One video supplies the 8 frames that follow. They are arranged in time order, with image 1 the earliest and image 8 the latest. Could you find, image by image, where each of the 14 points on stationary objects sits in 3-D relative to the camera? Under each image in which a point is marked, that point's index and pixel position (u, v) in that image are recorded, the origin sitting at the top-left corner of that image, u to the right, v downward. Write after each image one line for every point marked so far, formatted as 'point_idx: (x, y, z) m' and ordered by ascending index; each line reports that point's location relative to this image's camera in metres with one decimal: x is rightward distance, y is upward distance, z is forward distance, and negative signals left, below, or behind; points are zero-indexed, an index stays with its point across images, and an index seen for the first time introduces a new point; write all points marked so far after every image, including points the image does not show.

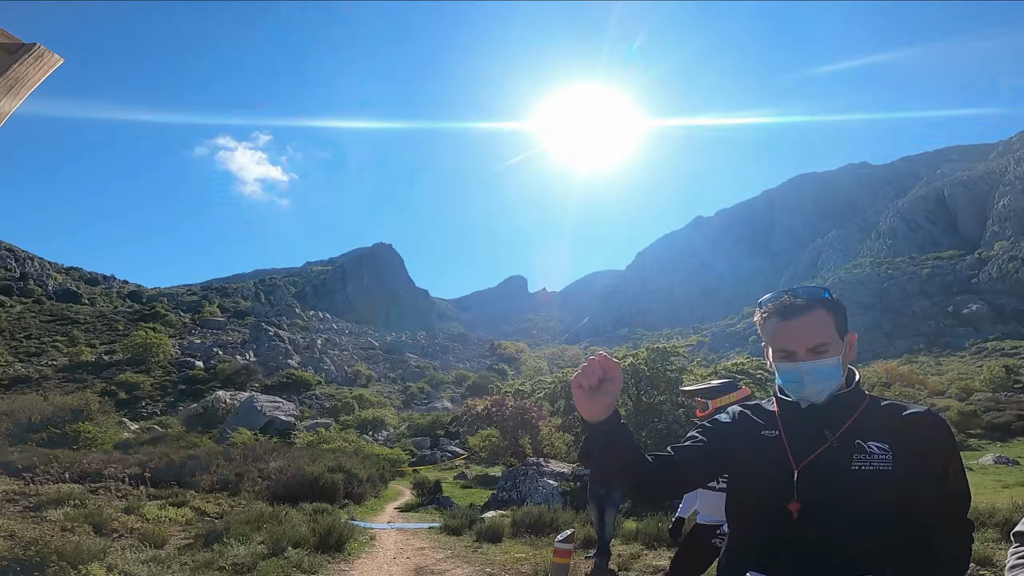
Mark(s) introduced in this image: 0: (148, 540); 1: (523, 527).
0: (-4.4, -3.1, +6.3) m
1: (+0.3, -4.0, +9.0) m
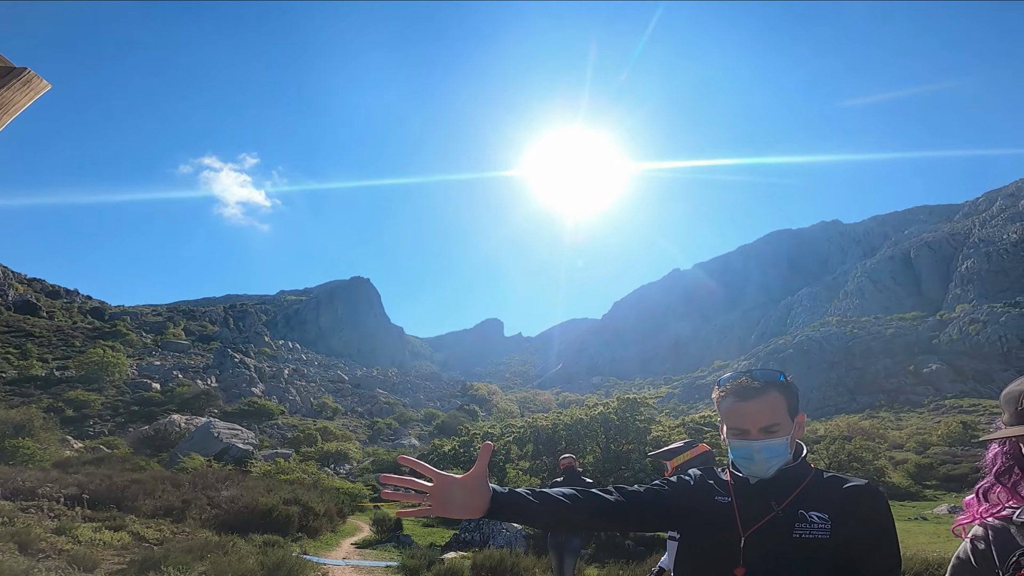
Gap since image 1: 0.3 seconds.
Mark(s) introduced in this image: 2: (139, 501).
0: (-4.8, -3.1, +5.8) m
1: (-0.3, -4.5, +8.6) m
2: (-8.0, -4.6, +11.3) m
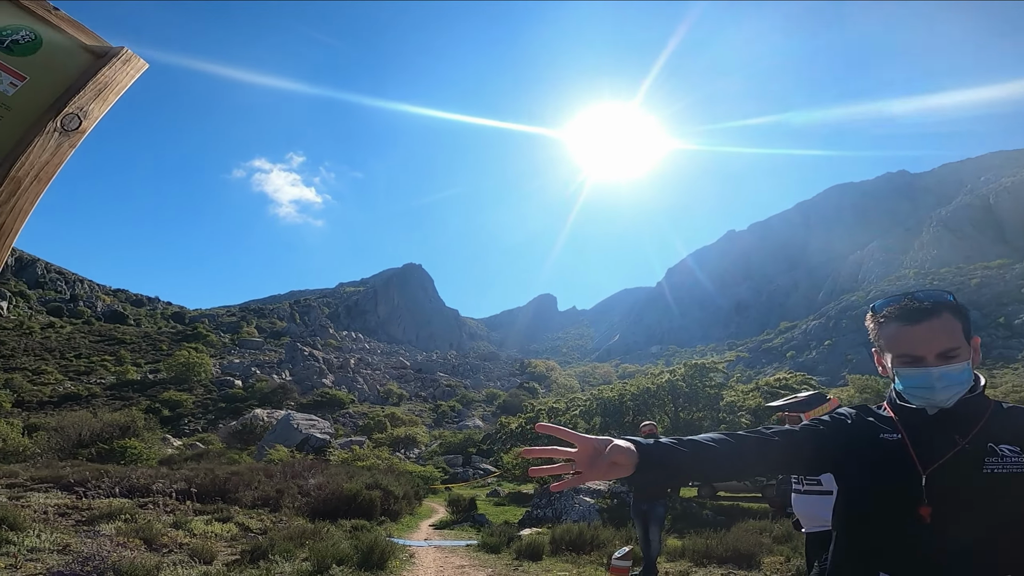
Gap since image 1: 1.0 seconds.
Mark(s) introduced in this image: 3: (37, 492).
0: (-3.9, -3.3, +6.4) m
1: (+0.9, -4.2, +8.8) m
2: (-6.4, -4.8, +12.3) m
3: (-9.5, -4.2, +10.5) m
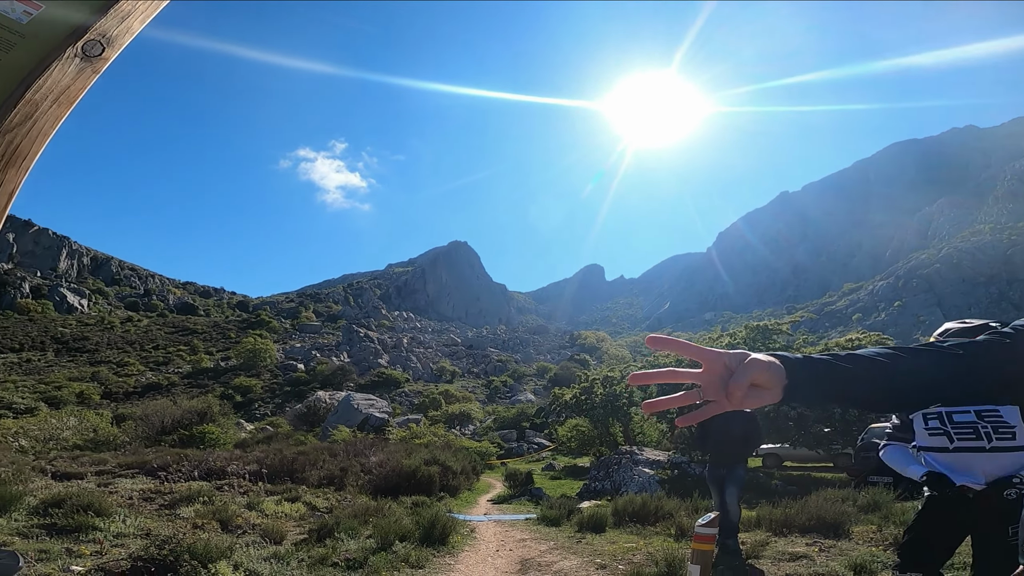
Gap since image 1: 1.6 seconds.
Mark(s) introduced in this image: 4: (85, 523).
0: (-3.1, -3.2, +6.8) m
1: (+1.9, -3.8, +8.7) m
2: (-5.1, -4.5, +12.9) m
3: (-8.4, -4.1, +11.4) m
4: (-5.3, -2.9, +6.5) m
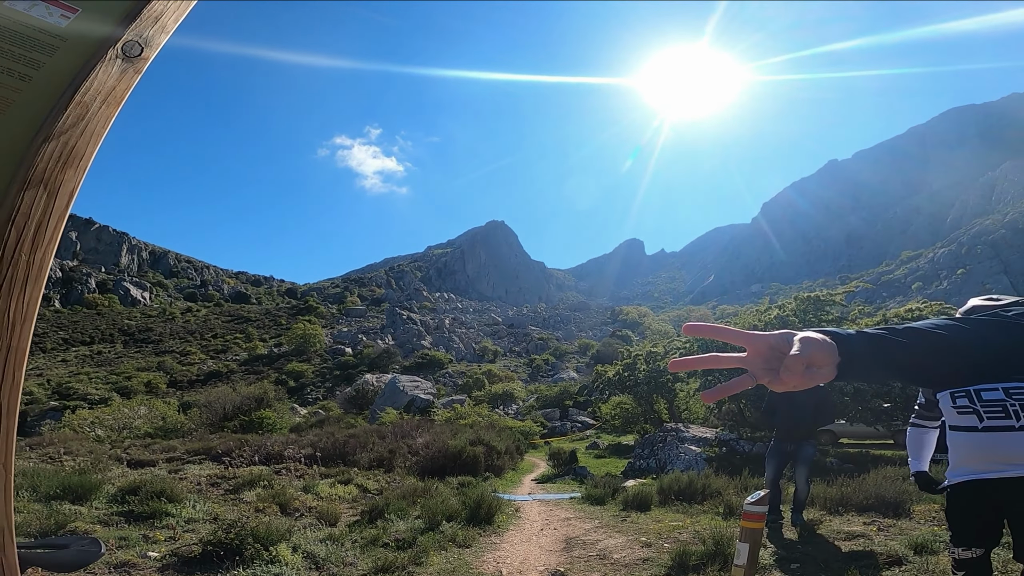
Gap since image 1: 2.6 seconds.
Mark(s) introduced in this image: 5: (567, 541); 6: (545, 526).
0: (-2.6, -3.1, +7.2) m
1: (+2.6, -3.5, +8.8) m
2: (-4.0, -4.3, +13.5) m
3: (-7.4, -4.1, +12.2) m
4: (-4.7, -2.9, +7.0) m
5: (+0.7, -3.1, +6.5) m
6: (+0.5, -3.4, +7.4) m
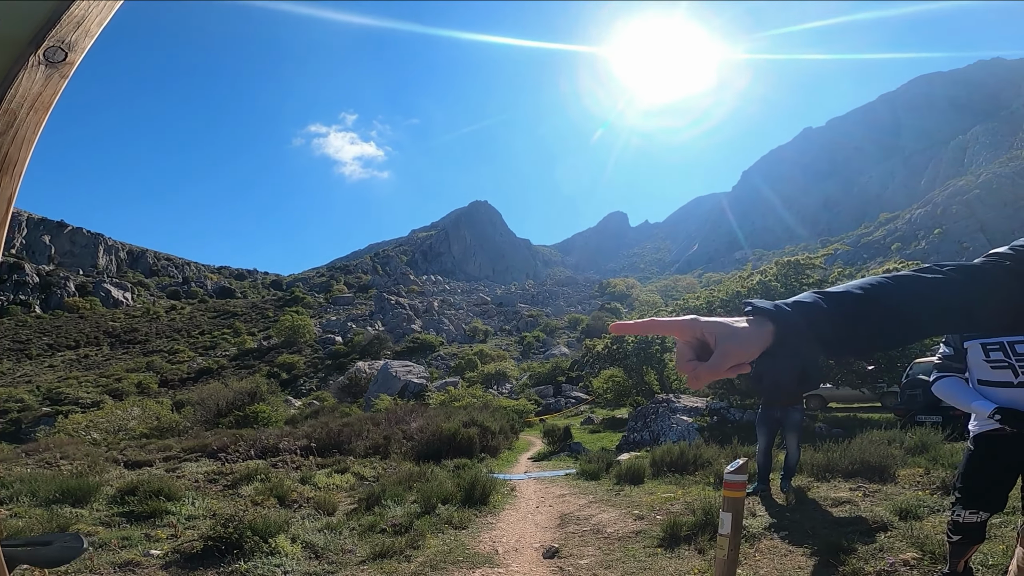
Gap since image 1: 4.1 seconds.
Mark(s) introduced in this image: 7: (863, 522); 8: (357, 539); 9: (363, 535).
0: (-2.6, -3.0, +7.3) m
1: (+2.5, -3.0, +9.0) m
2: (-4.1, -4.0, +13.5) m
3: (-7.5, -4.1, +12.2) m
4: (-4.8, -3.0, +7.0) m
5: (+0.6, -2.9, +6.6) m
6: (+0.4, -3.1, +7.6) m
7: (+3.2, -2.1, +4.7) m
8: (-1.7, -2.8, +5.8) m
9: (-1.7, -2.8, +6.0) m
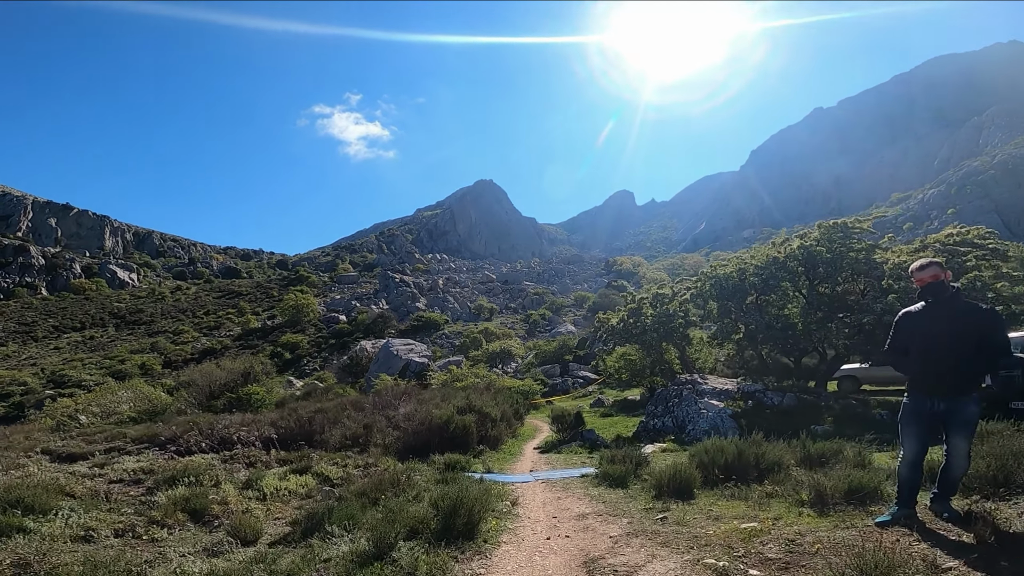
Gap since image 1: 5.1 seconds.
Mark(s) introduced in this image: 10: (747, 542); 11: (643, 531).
0: (-2.6, -2.5, +5.1) m
1: (+2.6, -2.3, +6.8) m
2: (-4.1, -3.2, +11.4) m
3: (-7.5, -3.3, +10.1) m
4: (-4.8, -2.4, +4.9) m
5: (+0.6, -2.3, +4.4) m
6: (+0.4, -2.5, +5.4) m
7: (+3.1, -1.6, +2.5) m
8: (-1.8, -2.3, +3.7) m
9: (-1.7, -2.3, +3.8) m
10: (+1.8, -2.0, +4.2) m
11: (+1.2, -2.3, +5.0) m
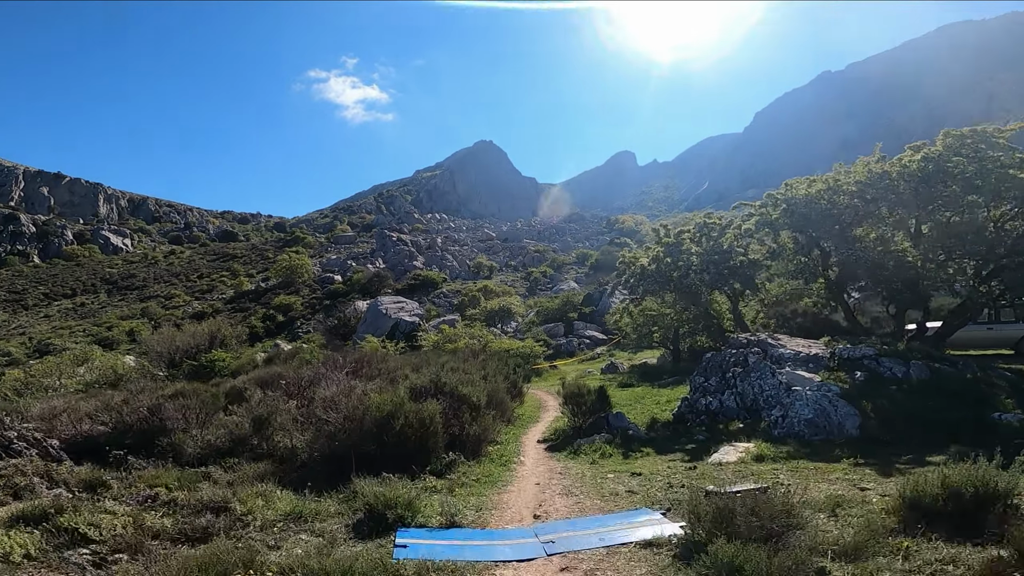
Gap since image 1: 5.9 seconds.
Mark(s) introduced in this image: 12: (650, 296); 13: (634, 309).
0: (-2.8, -1.7, +0.6) m
1: (+2.4, -1.4, +2.2) m
2: (-4.2, -1.9, +6.9) m
3: (-7.6, -2.2, +5.7) m
4: (-5.0, -1.7, +0.4) m
5: (+0.5, -1.5, -0.1) m
6: (+0.3, -1.7, +0.8) m
7: (+2.9, -0.9, -2.1) m
8: (-1.9, -1.6, -0.9) m
9: (-1.9, -1.6, -0.8) m
10: (+1.6, -1.3, -0.4) m
11: (+1.1, -1.5, +0.4) m
12: (+4.5, -0.3, +16.3) m
13: (+4.3, -0.8, +18.1) m
